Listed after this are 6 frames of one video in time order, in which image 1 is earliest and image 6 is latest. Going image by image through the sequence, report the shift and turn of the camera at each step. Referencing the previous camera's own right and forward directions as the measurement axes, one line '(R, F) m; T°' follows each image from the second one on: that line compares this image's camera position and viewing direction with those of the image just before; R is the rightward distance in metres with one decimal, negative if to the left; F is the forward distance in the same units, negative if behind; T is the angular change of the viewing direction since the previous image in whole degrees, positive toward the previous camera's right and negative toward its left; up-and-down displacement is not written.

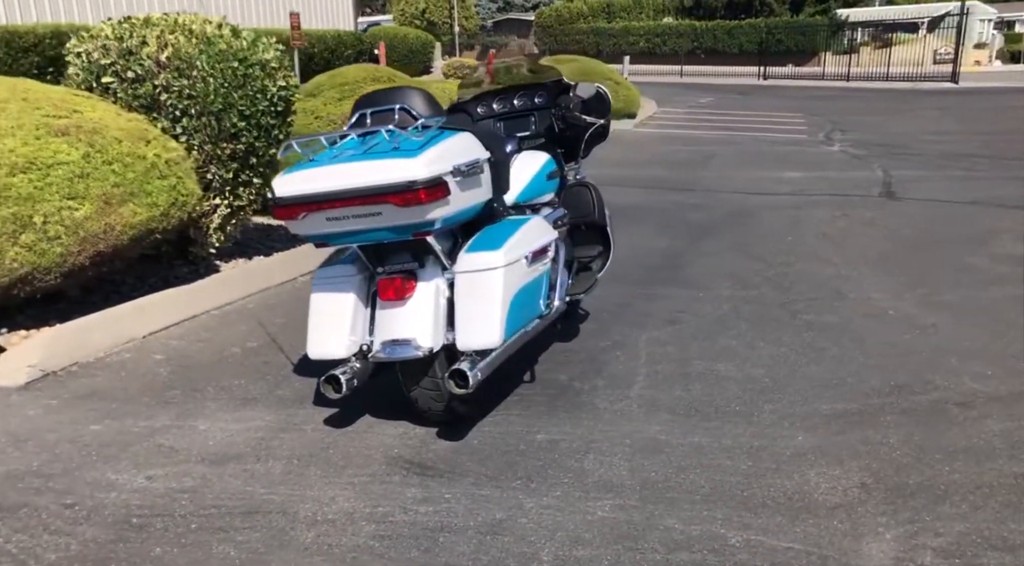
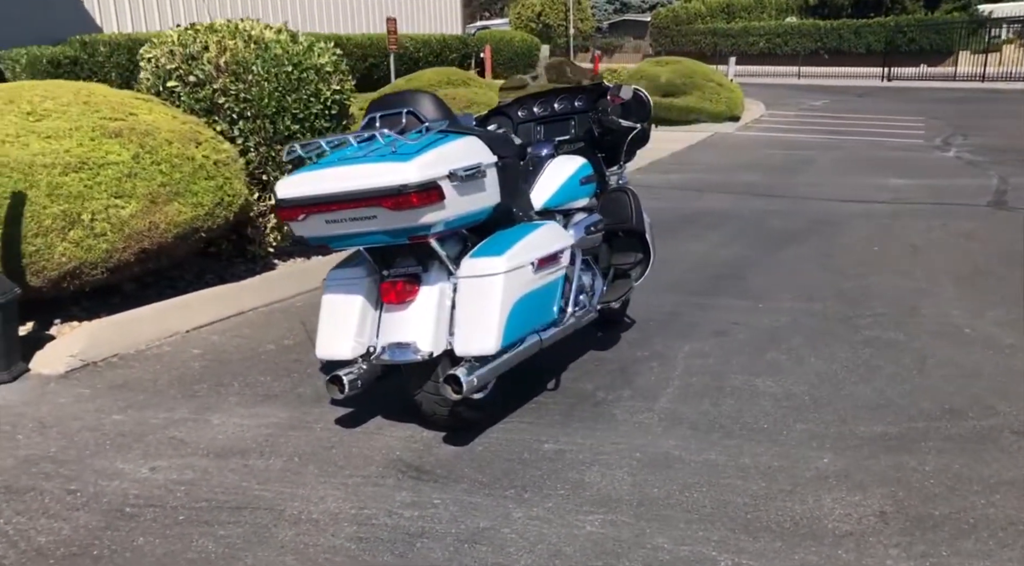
(+0.5, +0.1) m; -7°
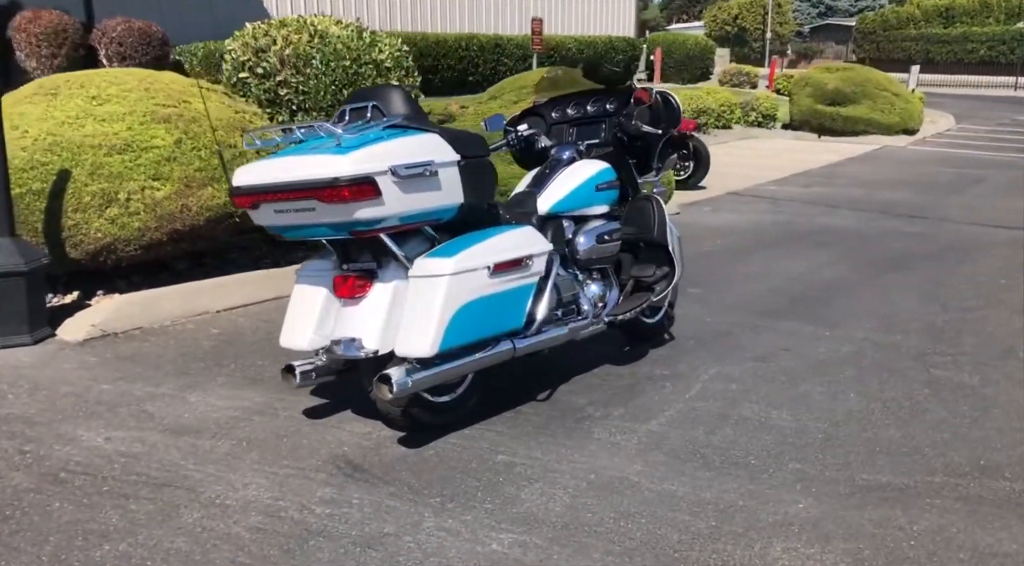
(+0.9, +0.2) m; -11°
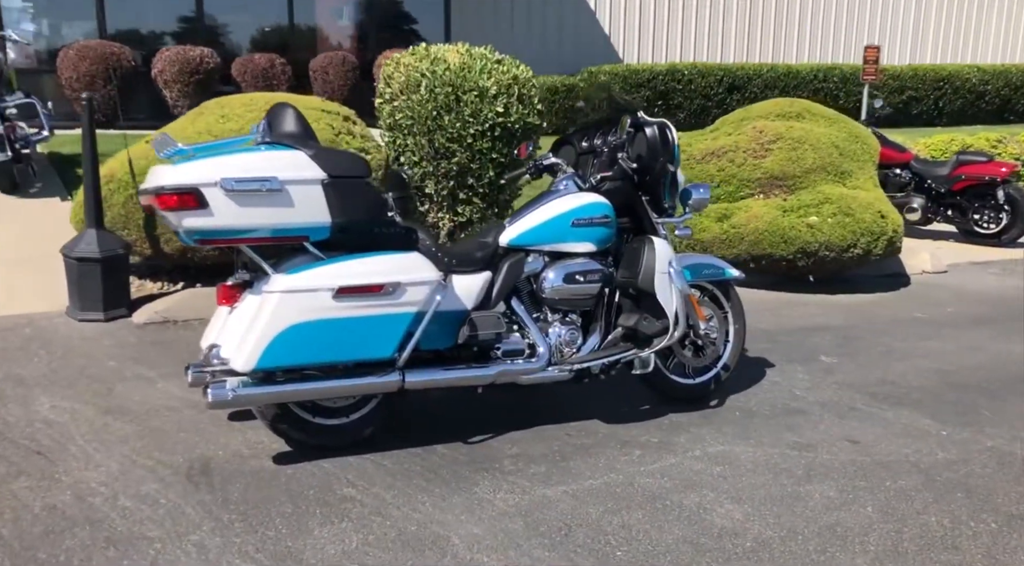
(+2.2, +0.8) m; -26°
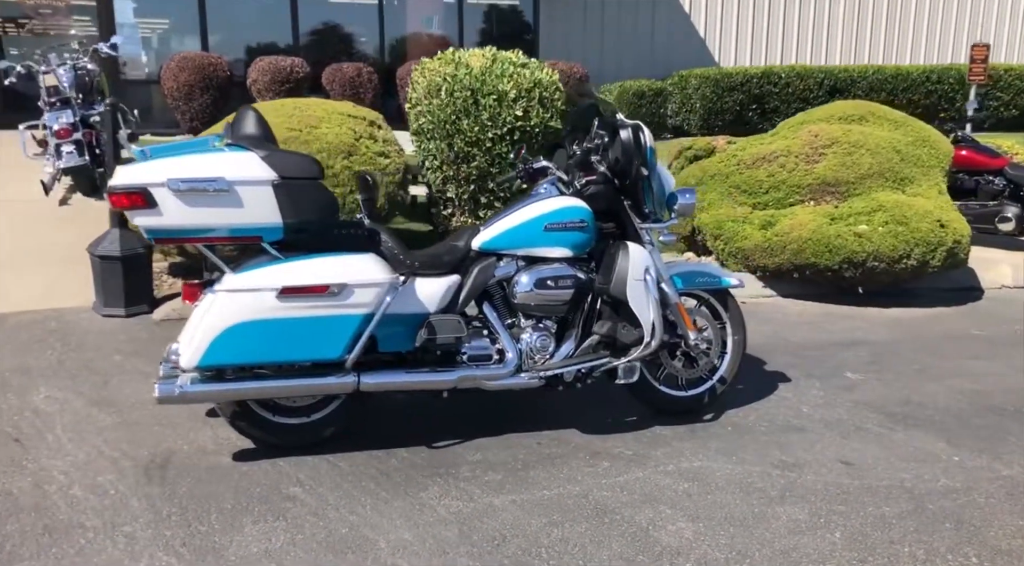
(+0.7, +0.1) m; -7°
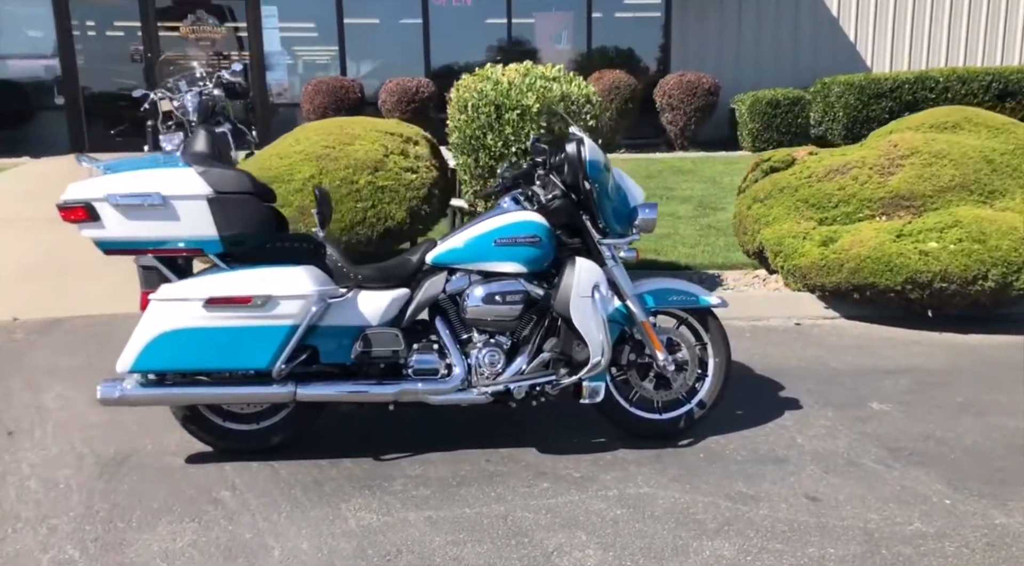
(+1.1, +0.2) m; -11°
